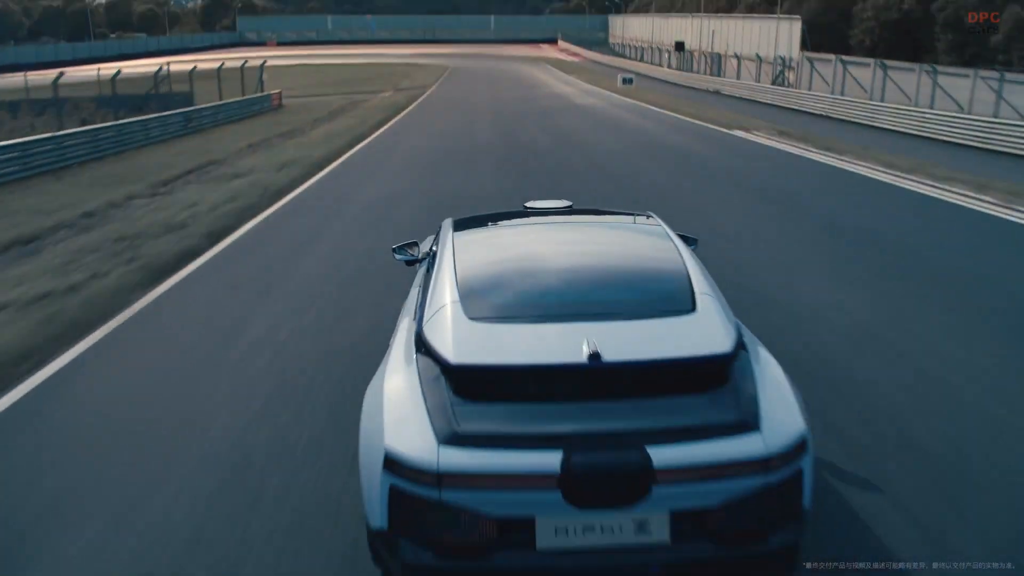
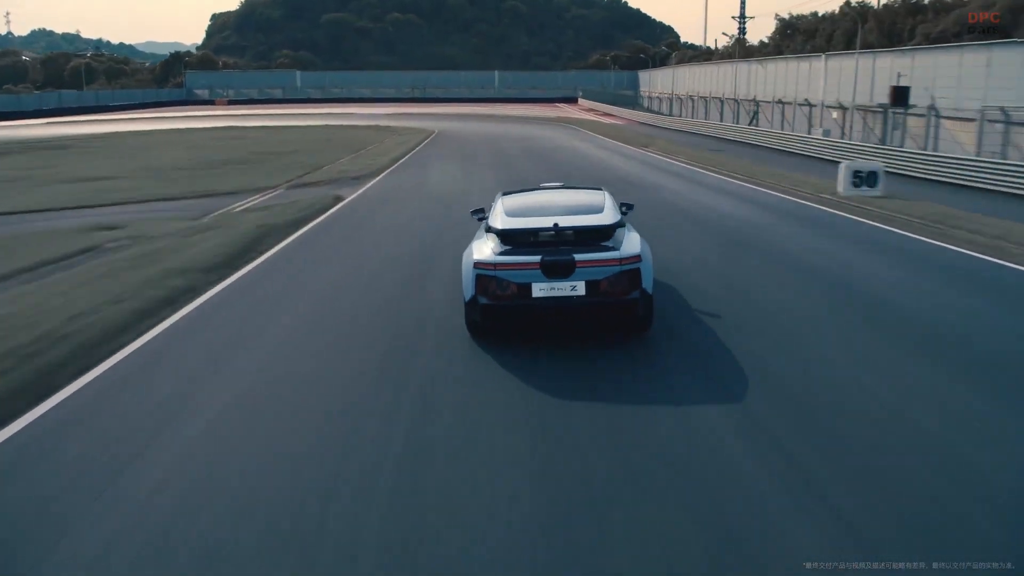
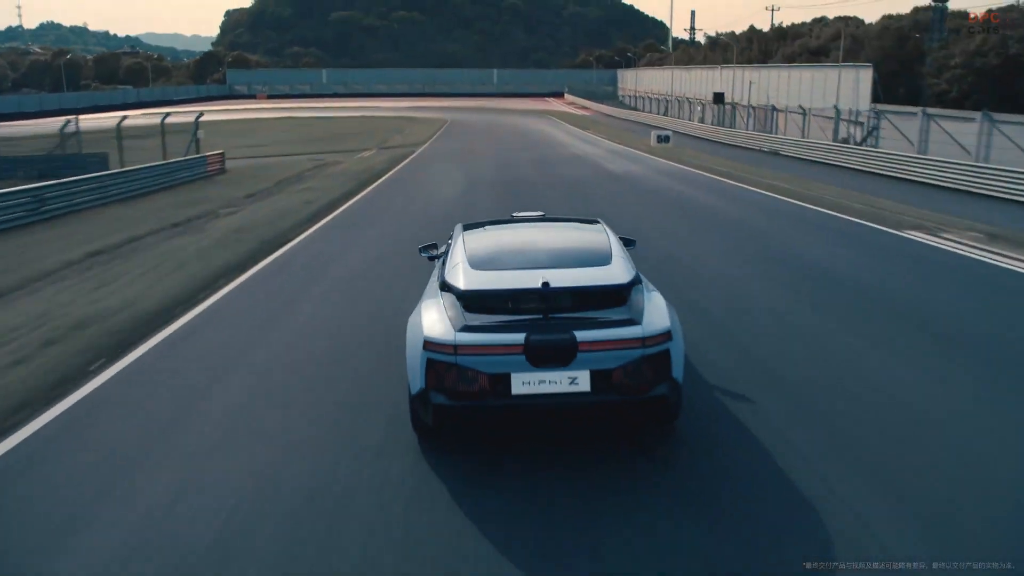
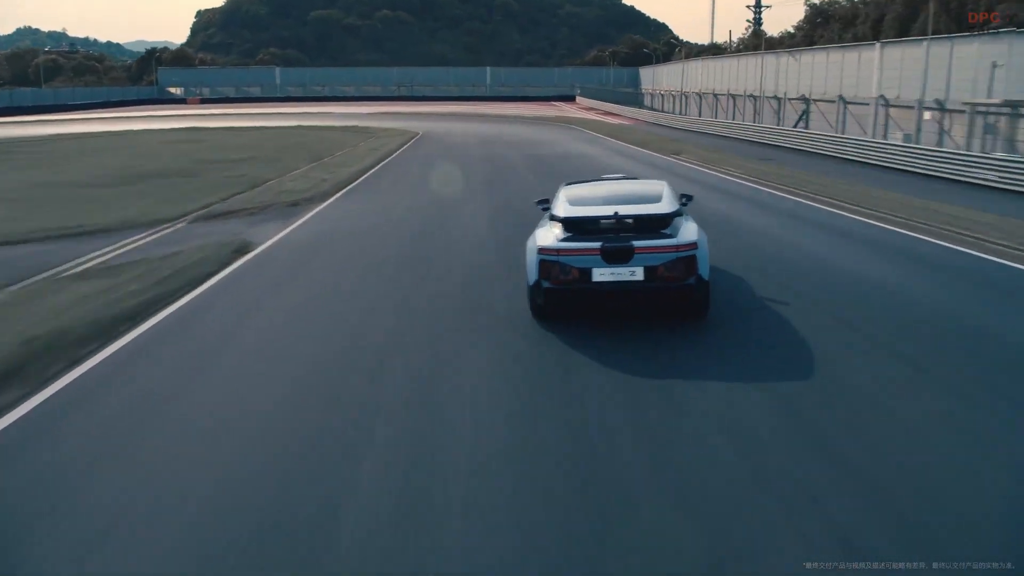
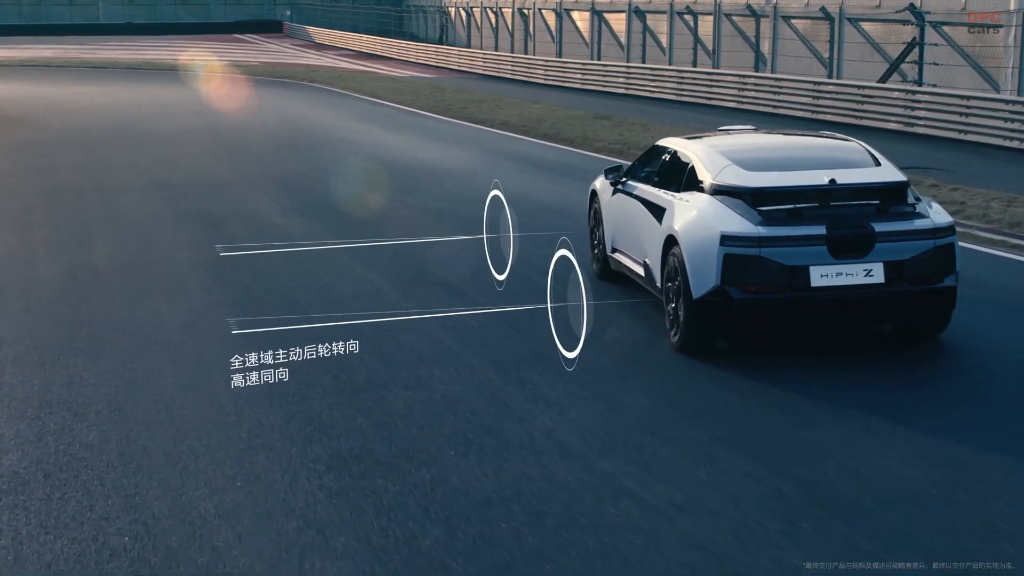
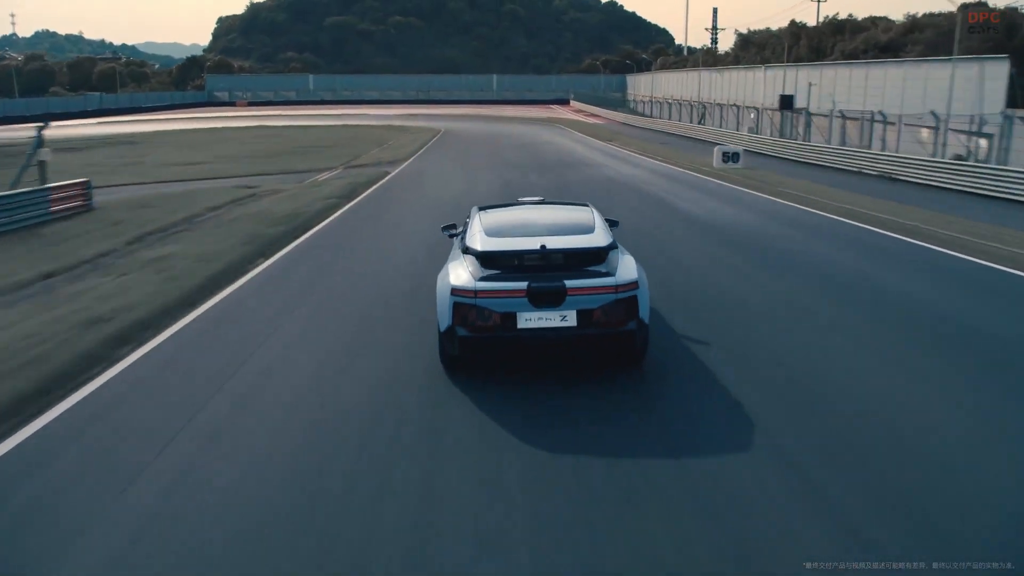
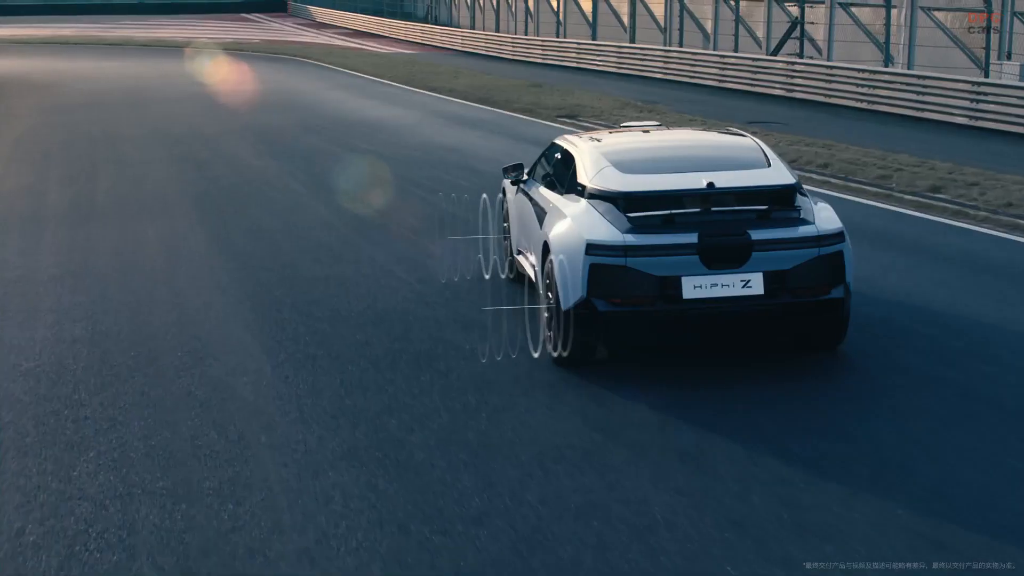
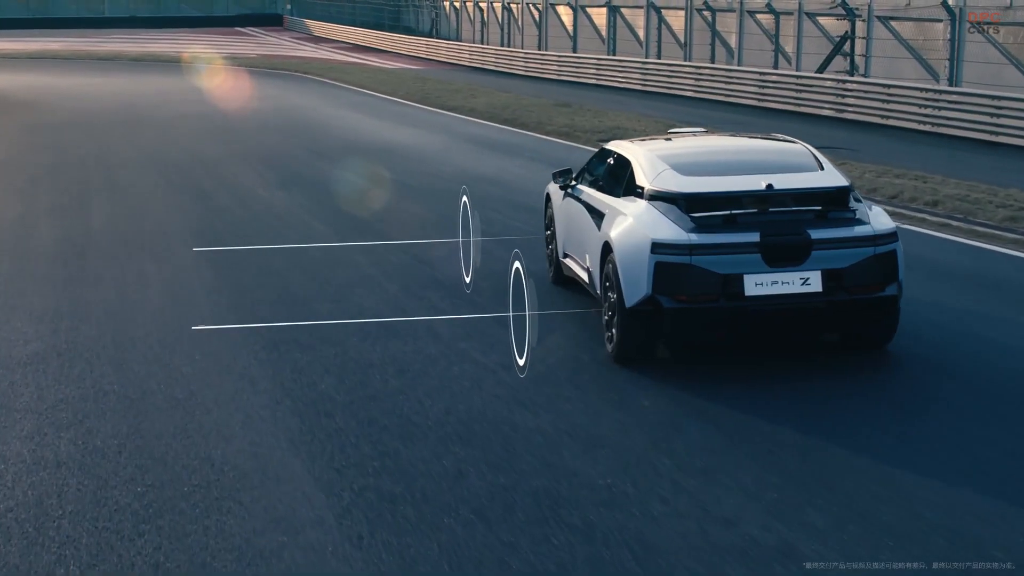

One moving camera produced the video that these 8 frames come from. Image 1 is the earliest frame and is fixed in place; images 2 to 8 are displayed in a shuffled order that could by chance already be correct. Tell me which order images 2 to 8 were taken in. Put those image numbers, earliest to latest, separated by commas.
3, 6, 2, 4, 7, 8, 5
